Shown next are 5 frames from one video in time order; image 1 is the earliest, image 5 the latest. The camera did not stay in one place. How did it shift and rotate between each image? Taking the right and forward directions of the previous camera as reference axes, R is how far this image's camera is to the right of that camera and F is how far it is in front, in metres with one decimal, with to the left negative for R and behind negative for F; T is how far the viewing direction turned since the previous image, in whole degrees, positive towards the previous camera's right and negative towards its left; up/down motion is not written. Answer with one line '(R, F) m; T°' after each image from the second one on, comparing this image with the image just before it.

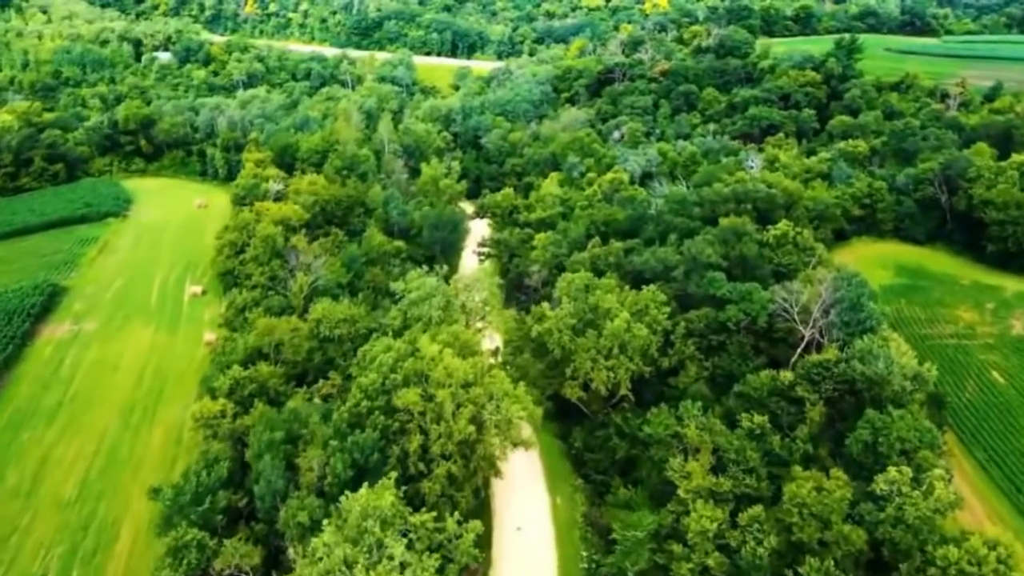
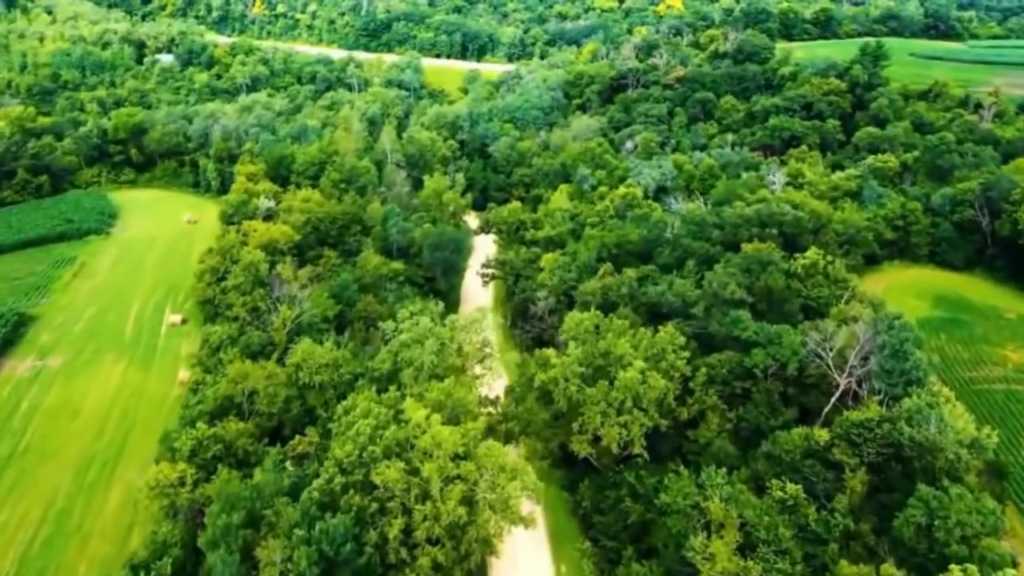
(+0.4, +4.8) m; -1°
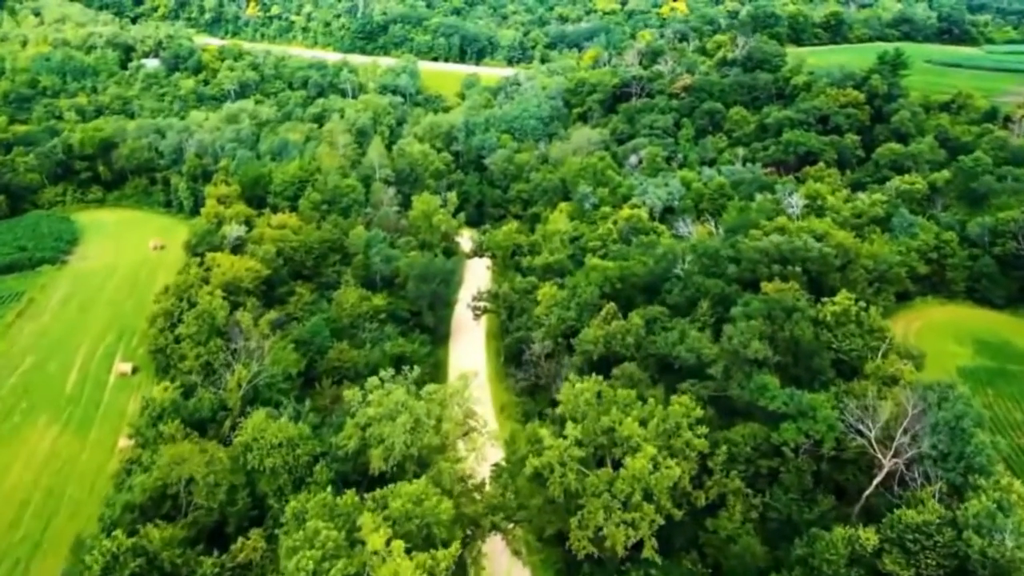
(+0.5, +6.3) m; 0°
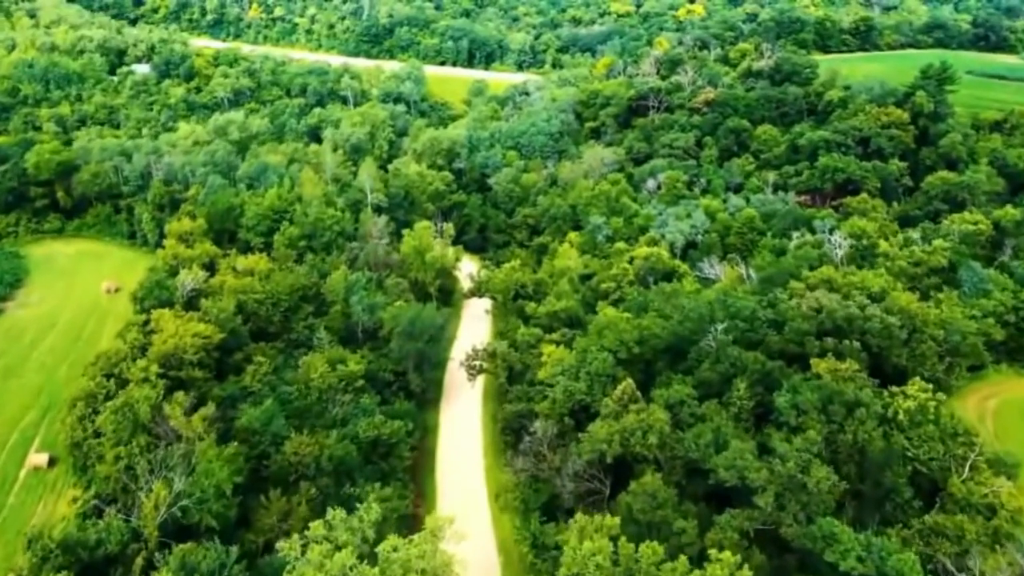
(+0.7, +9.0) m; -1°
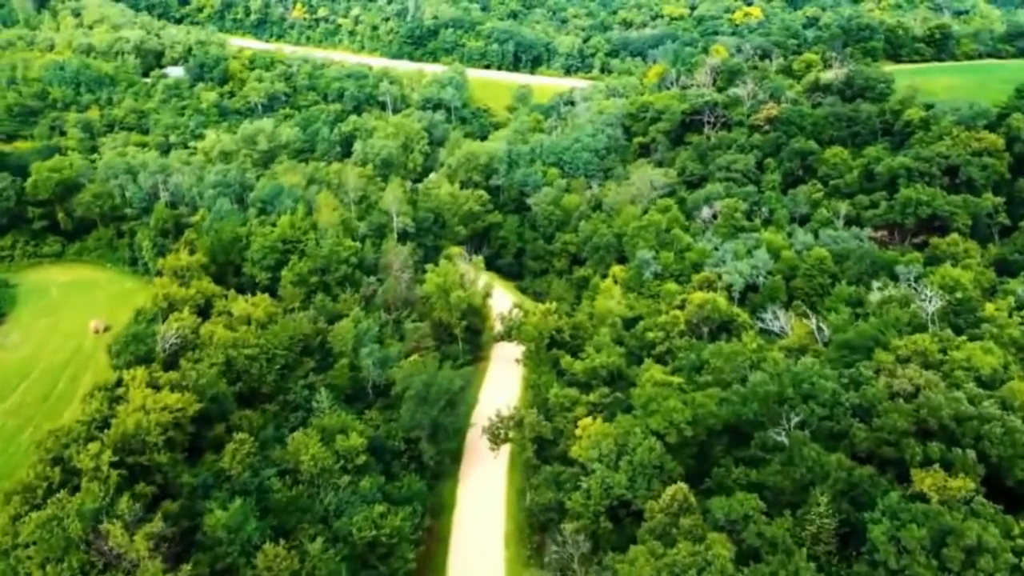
(+0.6, +7.9) m; -3°
